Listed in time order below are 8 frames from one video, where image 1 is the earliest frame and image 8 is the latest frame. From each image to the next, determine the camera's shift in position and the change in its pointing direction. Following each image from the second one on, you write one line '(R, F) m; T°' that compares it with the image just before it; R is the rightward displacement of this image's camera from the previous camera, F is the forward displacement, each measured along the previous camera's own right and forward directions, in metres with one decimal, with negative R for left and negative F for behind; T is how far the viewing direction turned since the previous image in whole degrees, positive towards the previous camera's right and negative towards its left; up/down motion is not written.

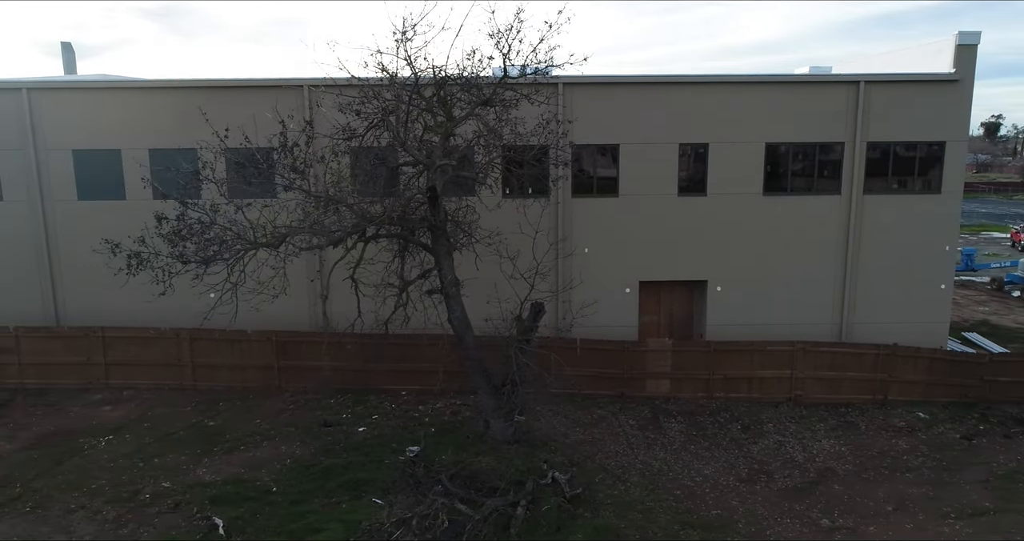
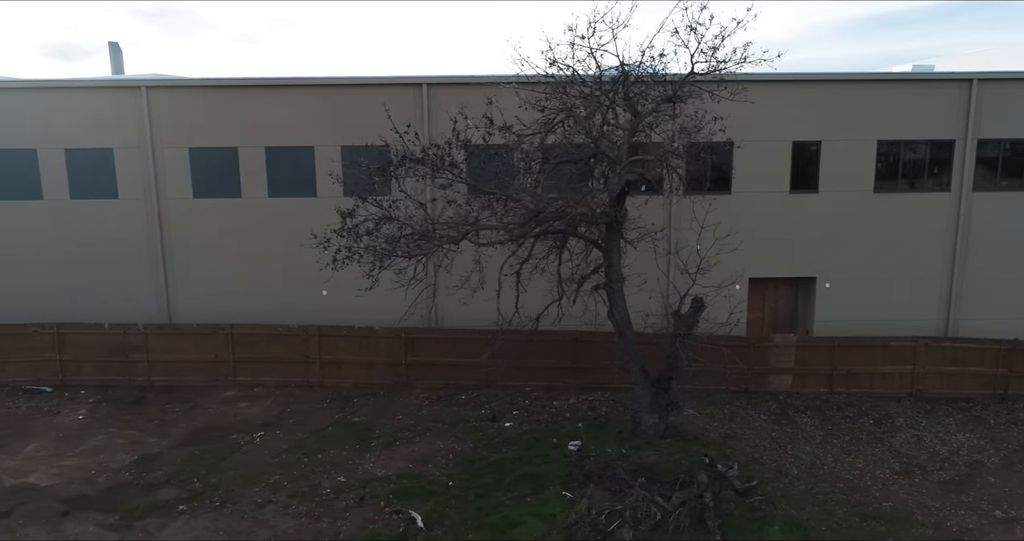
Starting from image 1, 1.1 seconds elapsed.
(-2.5, -0.1) m; 0°
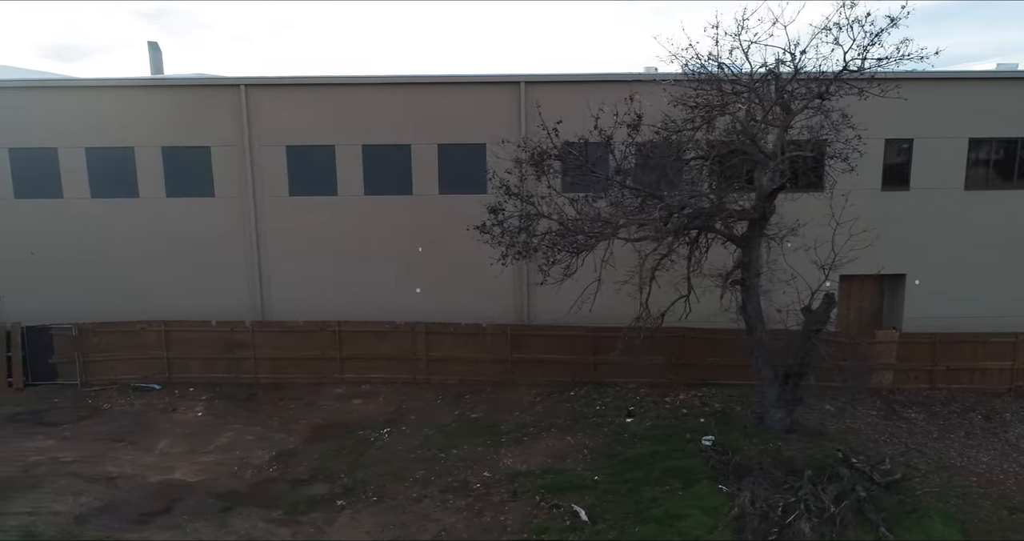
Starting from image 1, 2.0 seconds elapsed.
(-2.1, -0.1) m; 0°
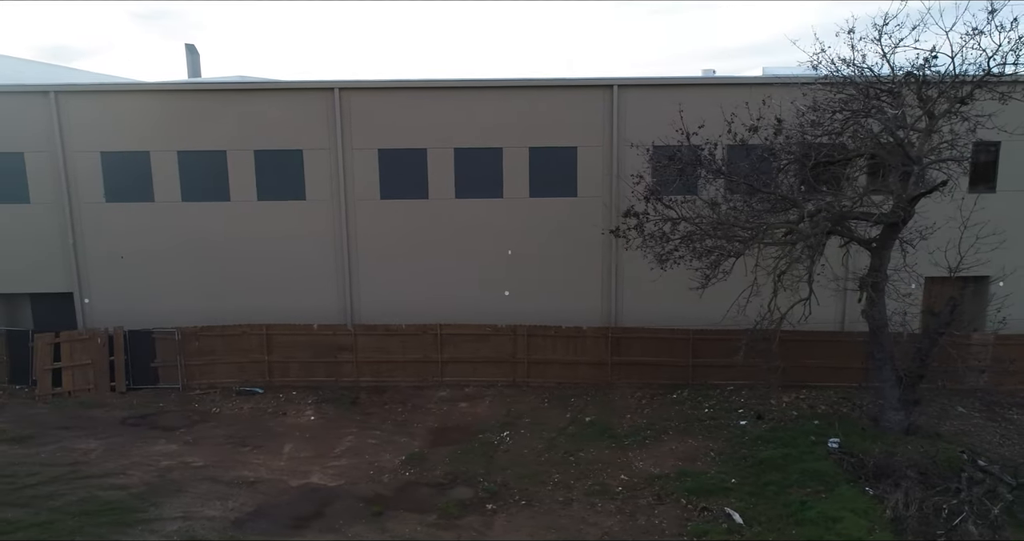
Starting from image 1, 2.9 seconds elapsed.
(-2.0, 0.0) m; 0°
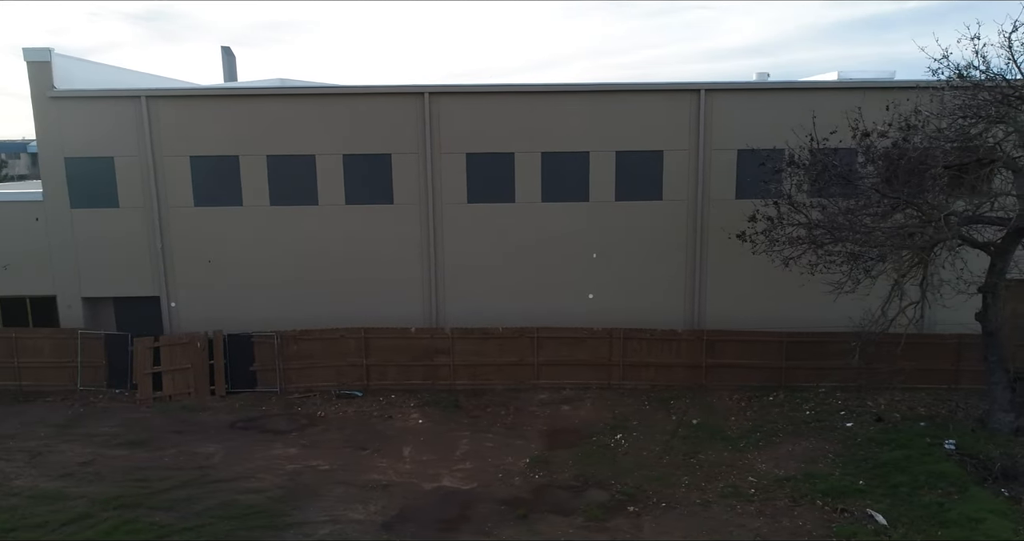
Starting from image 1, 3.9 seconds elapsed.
(-1.9, -0.1) m; 0°
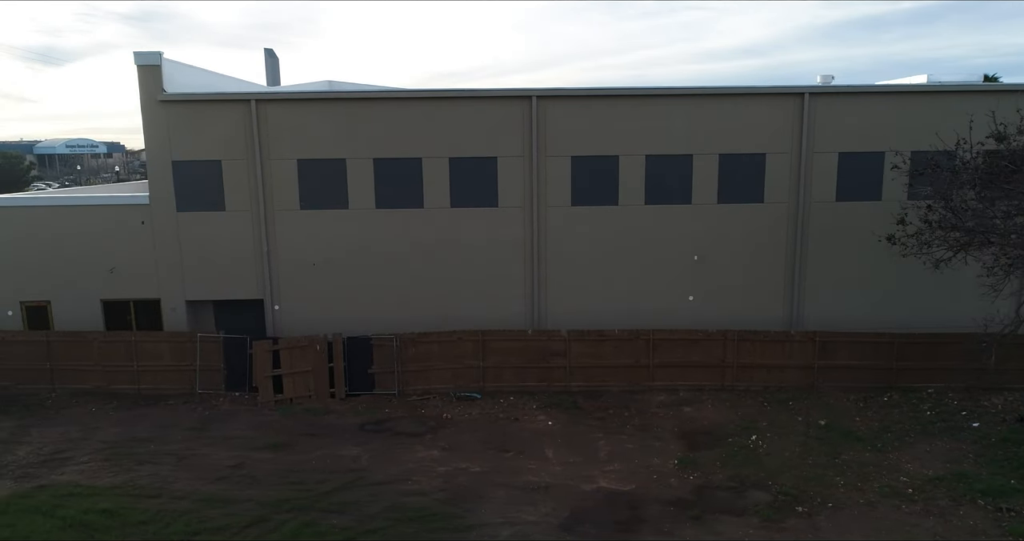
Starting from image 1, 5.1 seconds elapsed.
(-2.3, -0.1) m; 0°
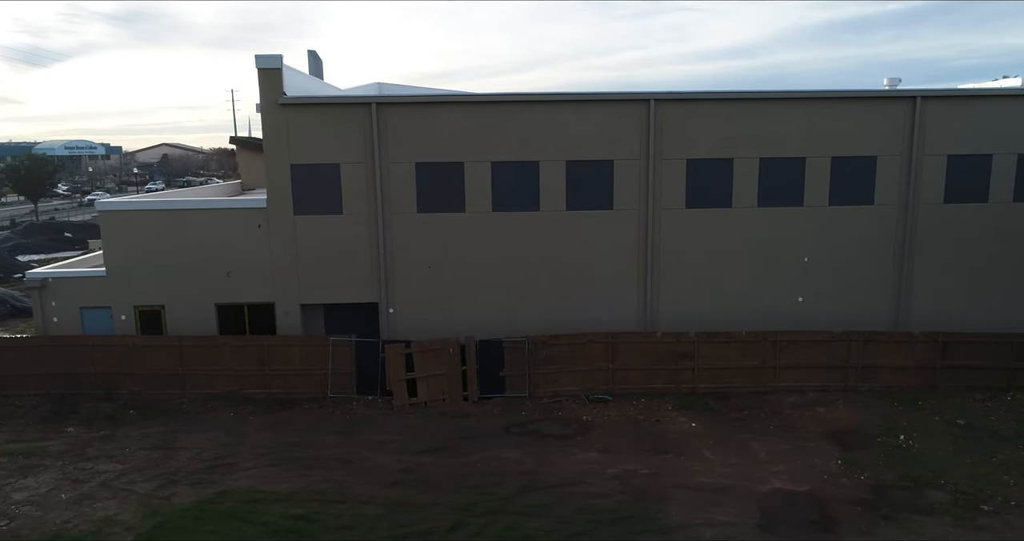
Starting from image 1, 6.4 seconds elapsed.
(-2.7, 0.0) m; +1°
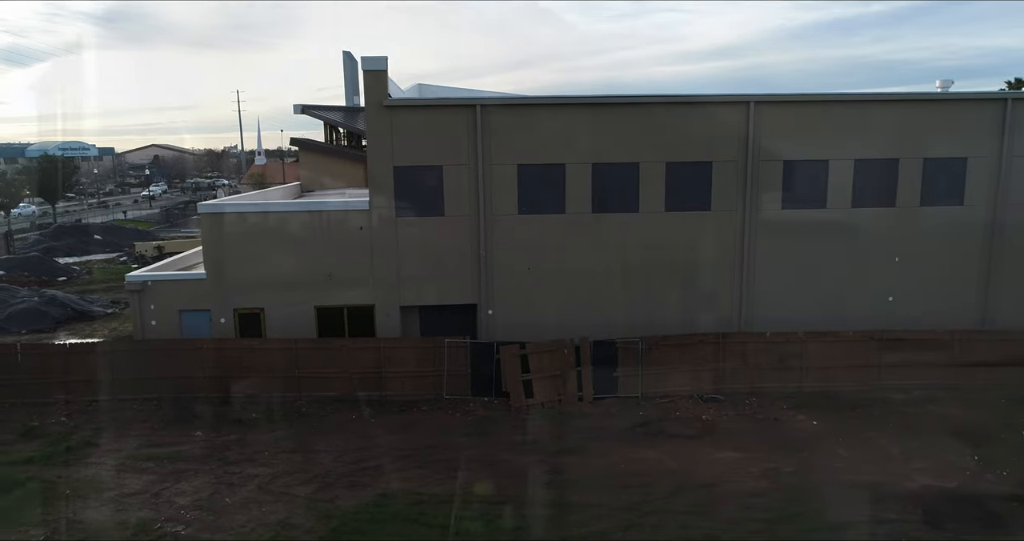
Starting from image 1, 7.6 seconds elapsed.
(-2.5, 0.0) m; +1°
